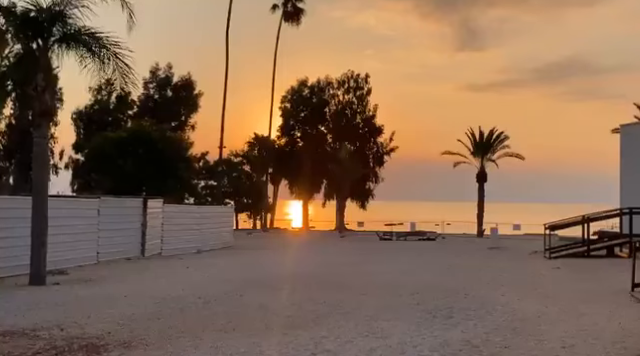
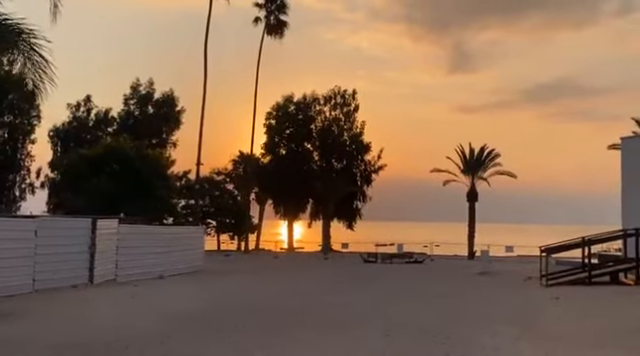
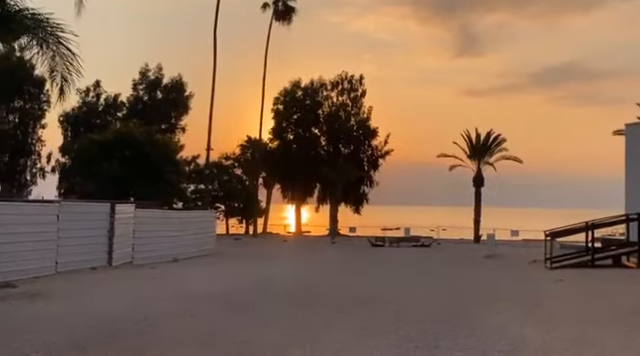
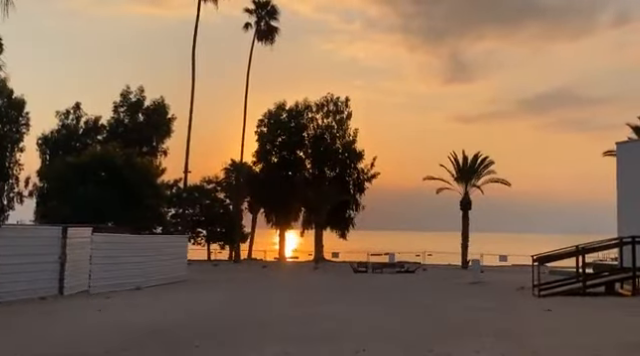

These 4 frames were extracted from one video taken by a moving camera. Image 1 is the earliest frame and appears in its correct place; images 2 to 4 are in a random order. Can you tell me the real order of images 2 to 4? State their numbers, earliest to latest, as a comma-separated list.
3, 2, 4
